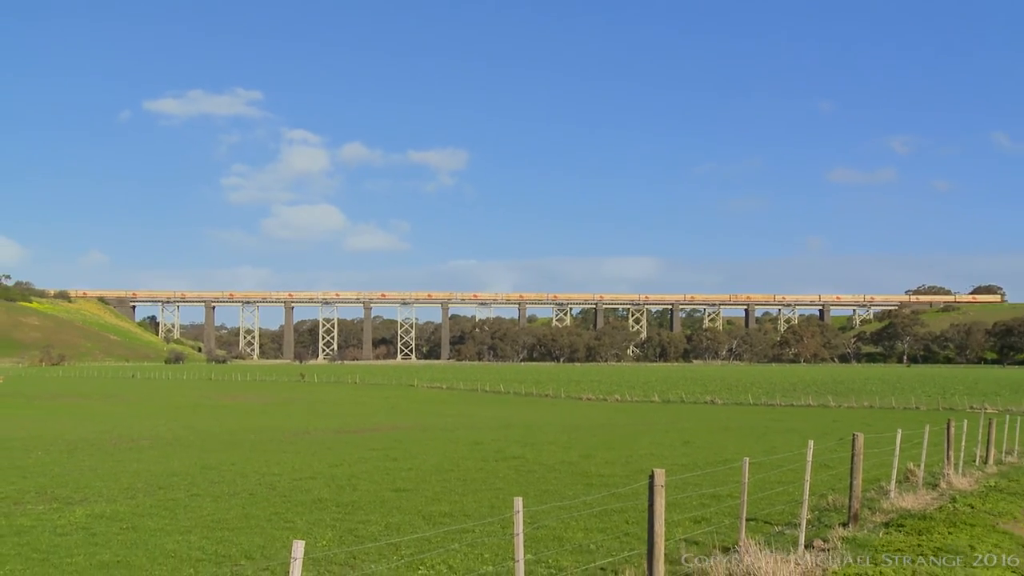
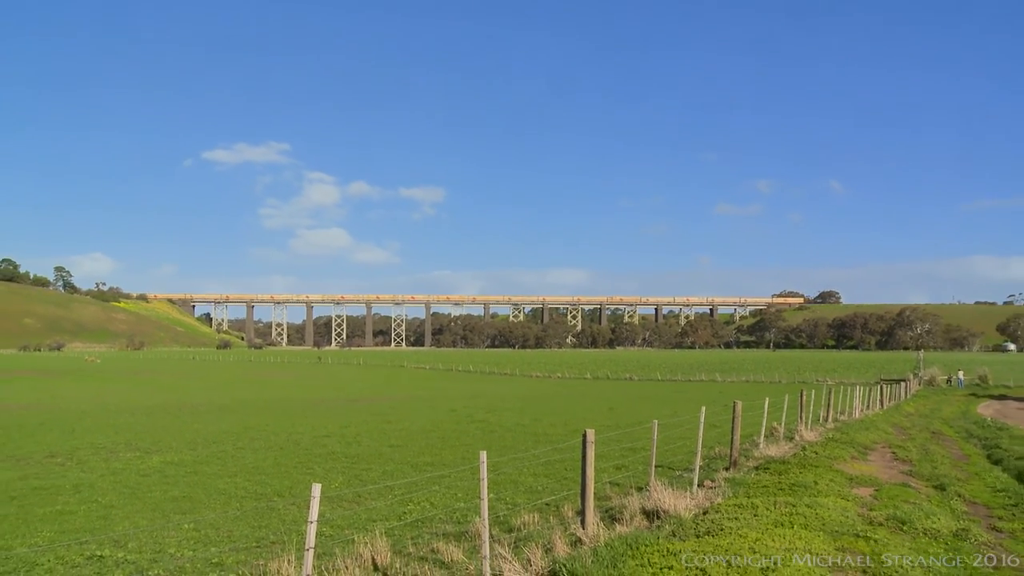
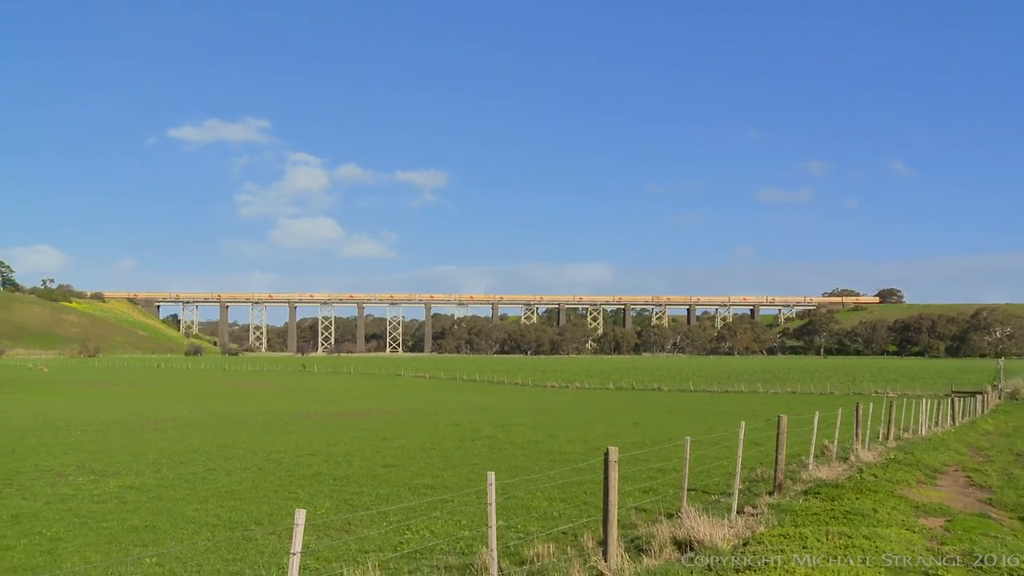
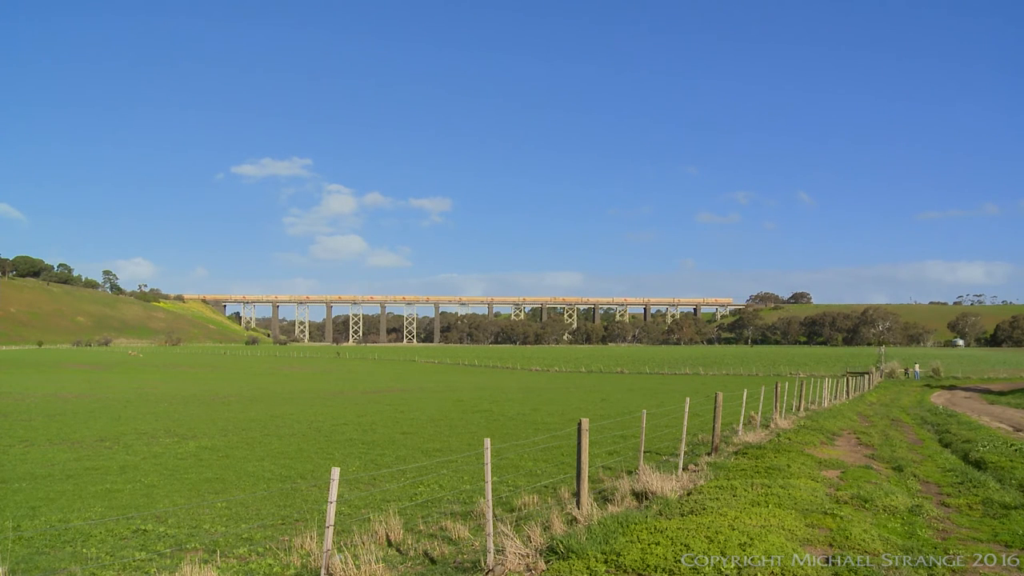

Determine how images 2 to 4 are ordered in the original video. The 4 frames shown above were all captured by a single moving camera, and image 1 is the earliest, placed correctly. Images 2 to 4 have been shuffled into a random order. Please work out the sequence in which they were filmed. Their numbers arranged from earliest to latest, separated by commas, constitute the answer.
3, 2, 4
